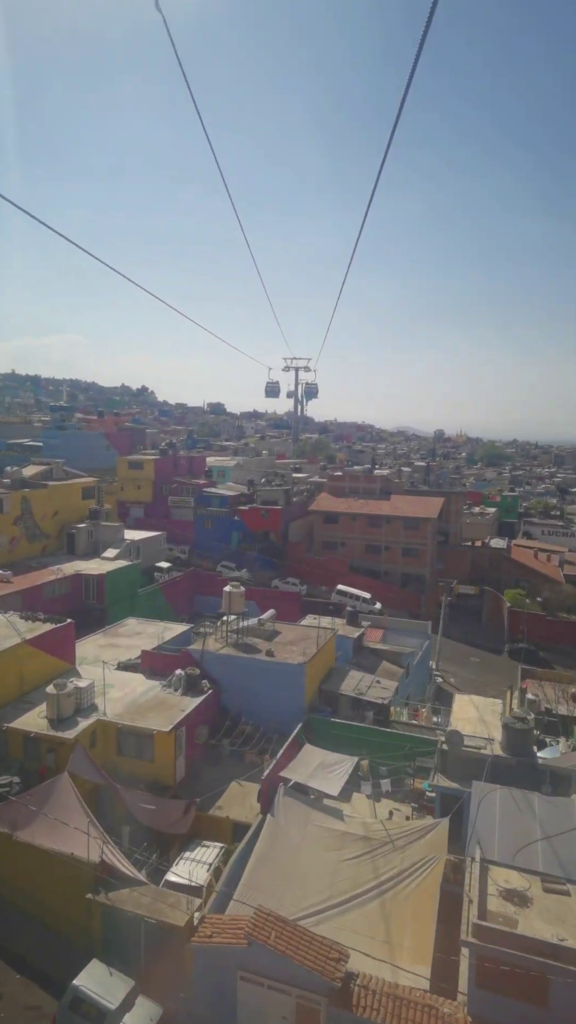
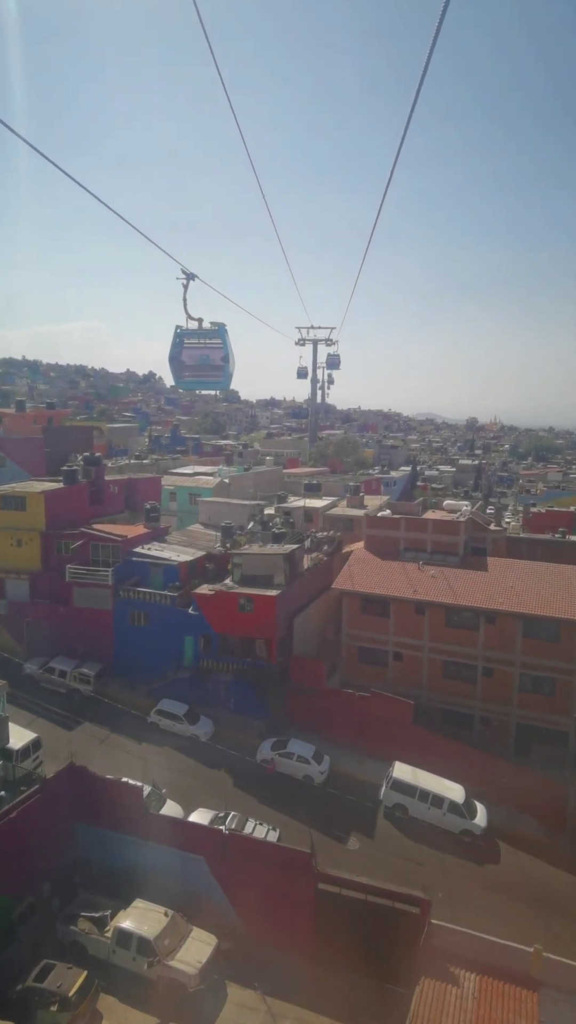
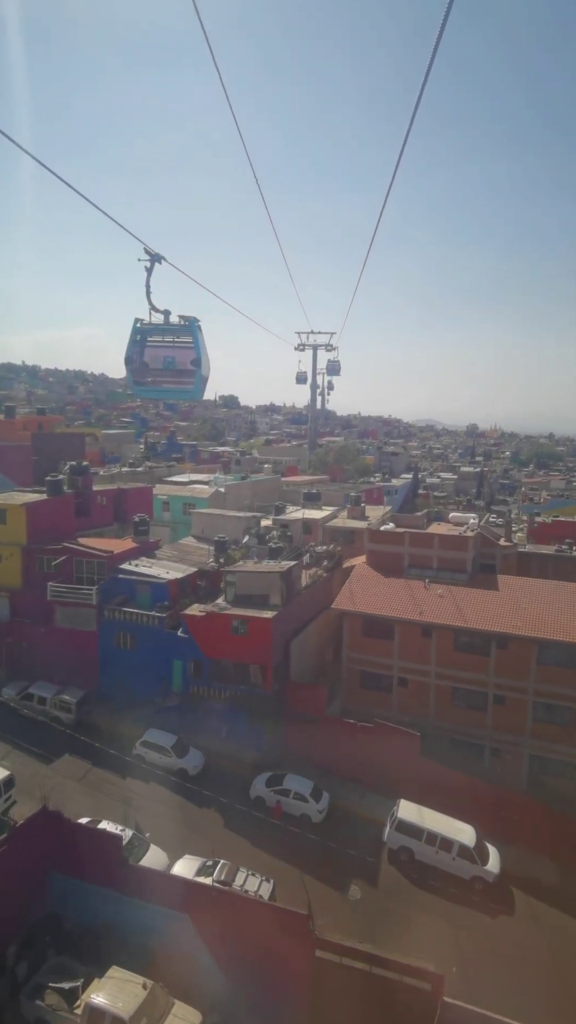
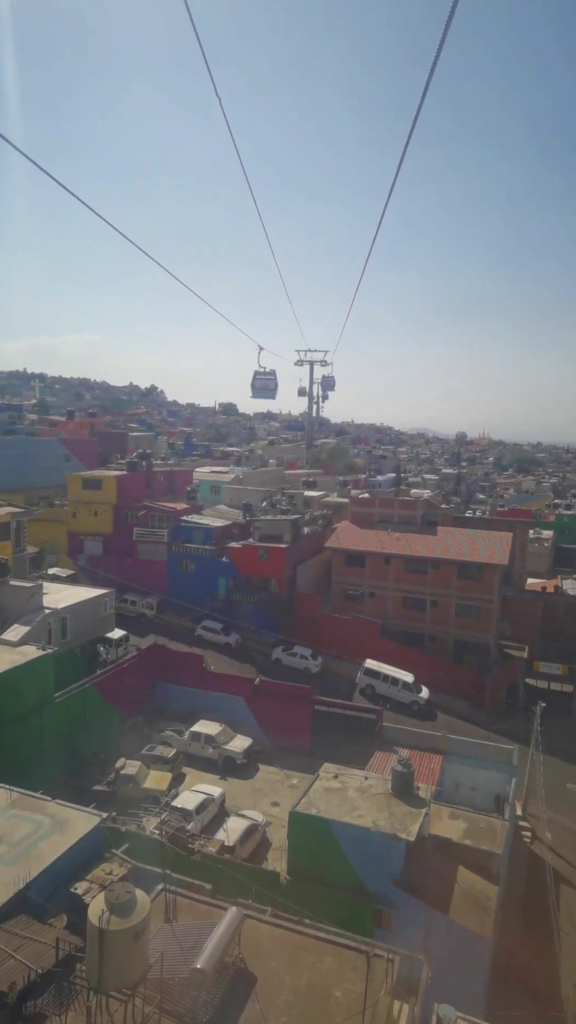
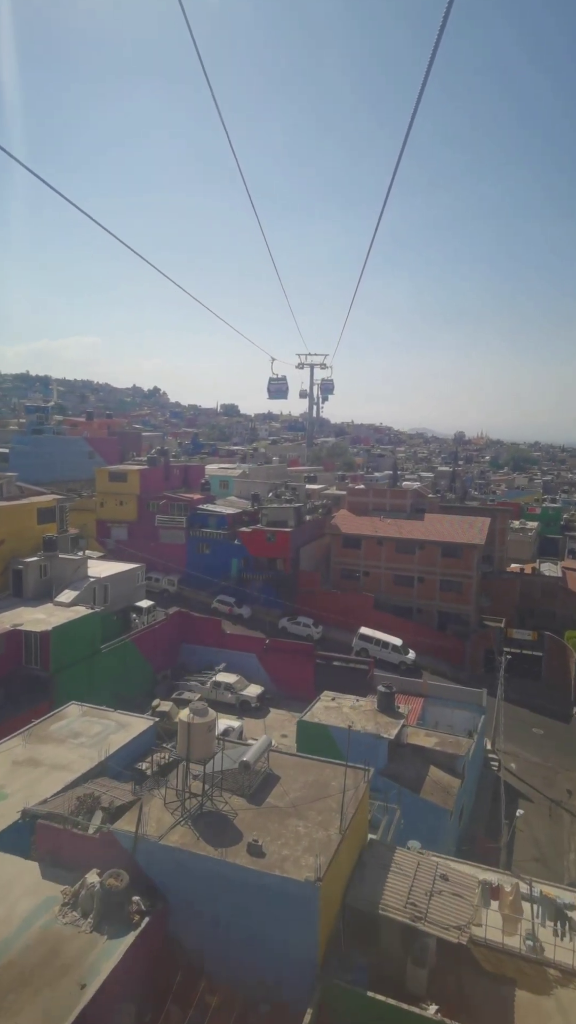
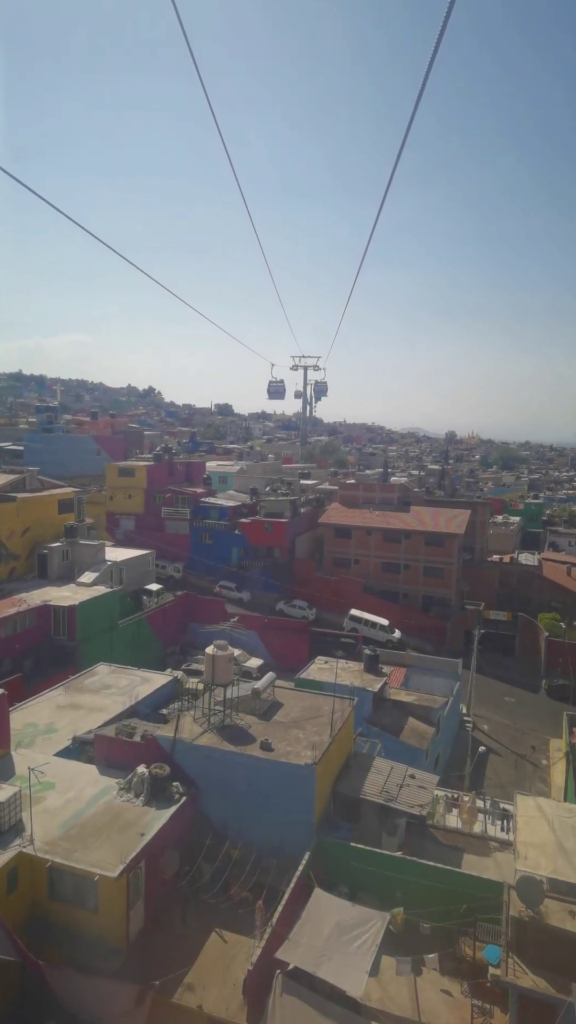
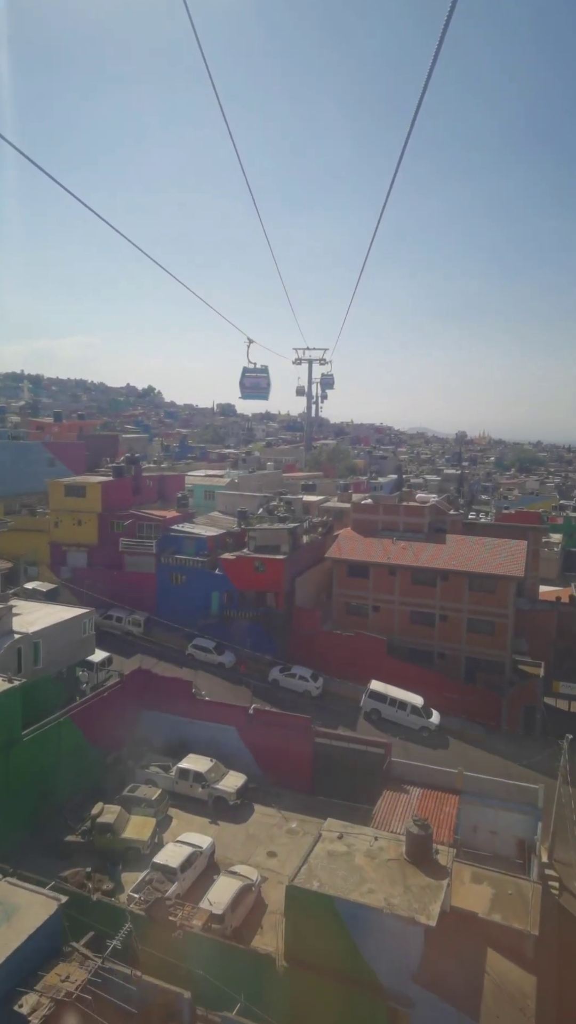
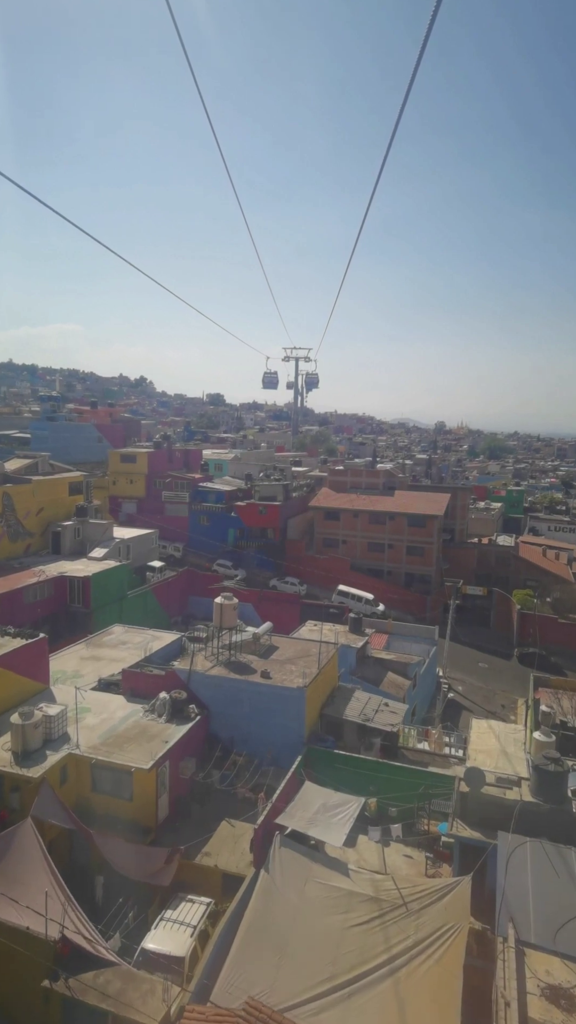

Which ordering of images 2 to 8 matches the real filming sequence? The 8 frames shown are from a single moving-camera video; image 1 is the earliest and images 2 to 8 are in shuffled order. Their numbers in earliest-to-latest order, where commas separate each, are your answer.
8, 6, 5, 4, 7, 2, 3
